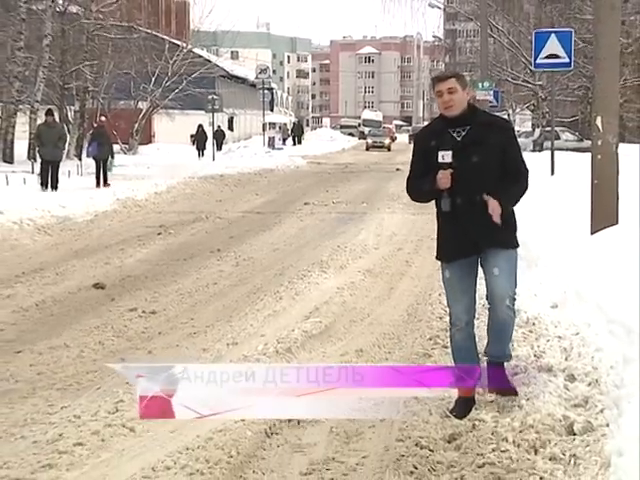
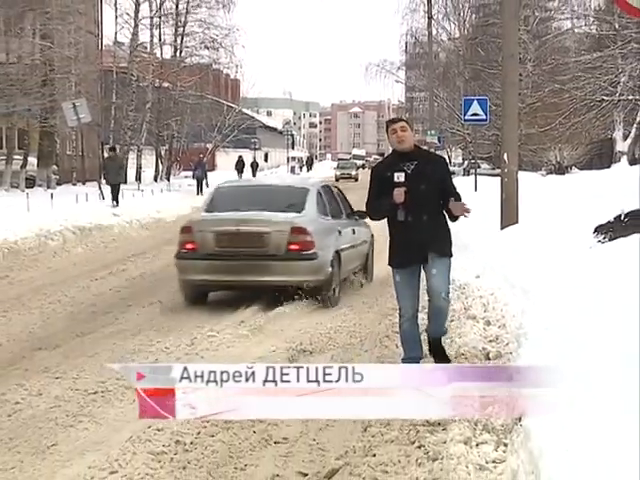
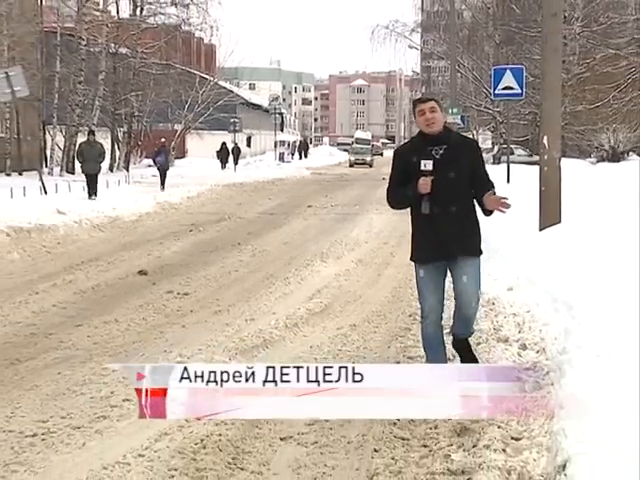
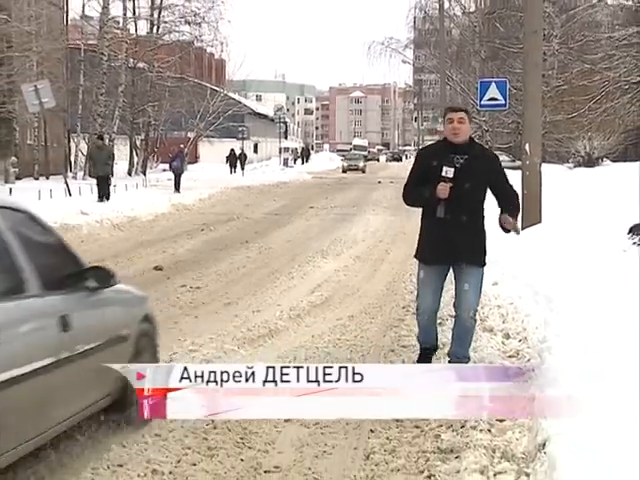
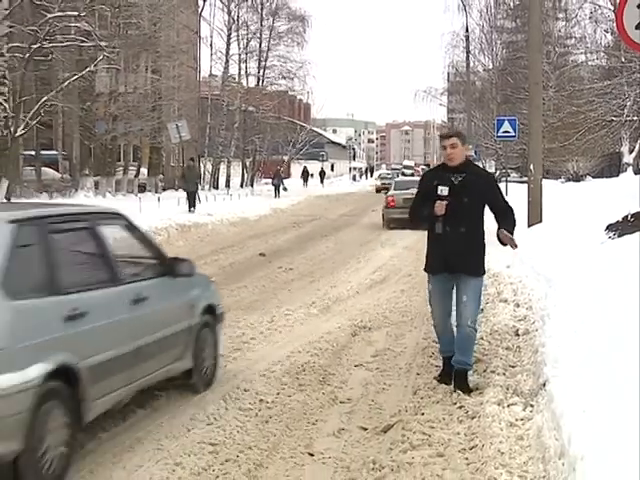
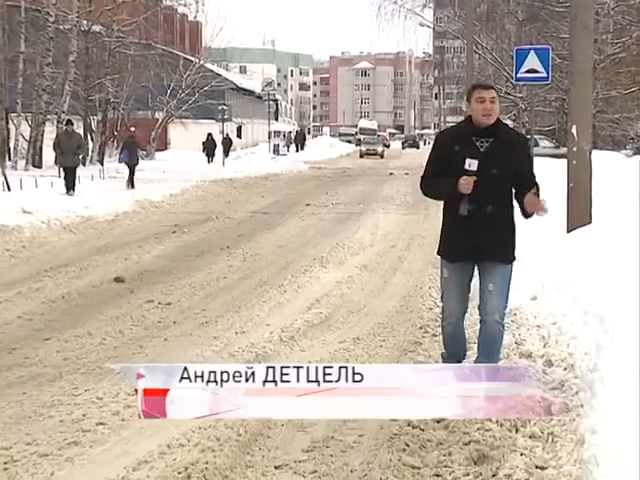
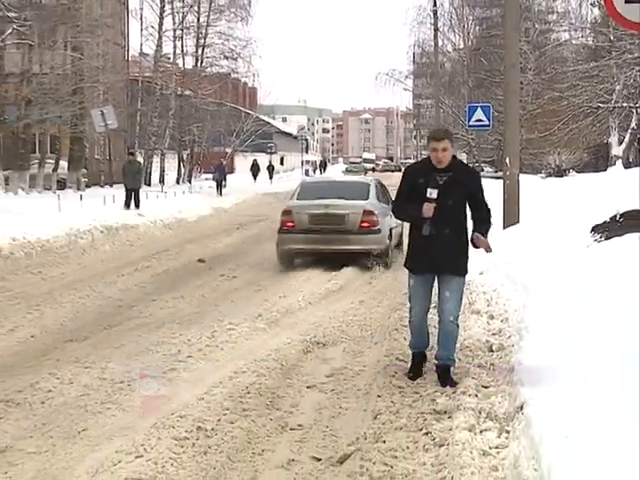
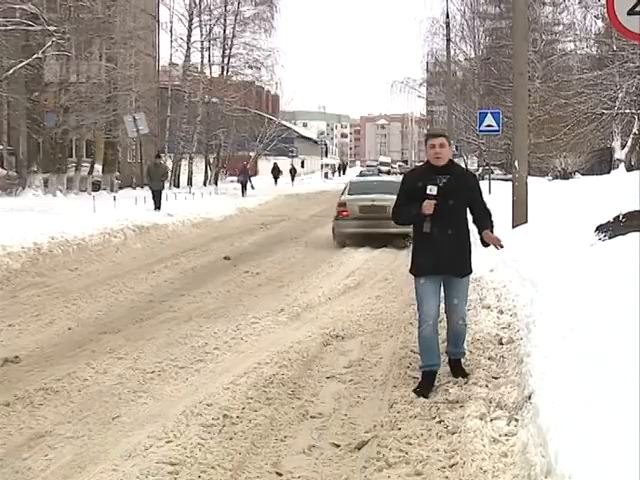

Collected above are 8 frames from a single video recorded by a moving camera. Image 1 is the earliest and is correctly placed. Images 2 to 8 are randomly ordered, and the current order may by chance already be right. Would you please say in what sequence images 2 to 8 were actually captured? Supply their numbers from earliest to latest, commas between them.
6, 3, 4, 2, 7, 8, 5
